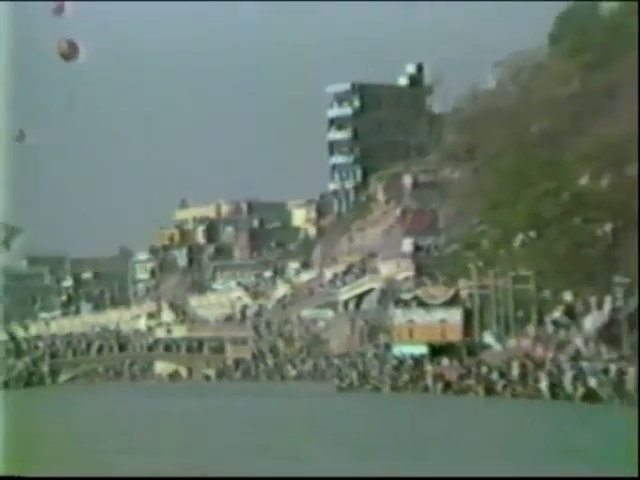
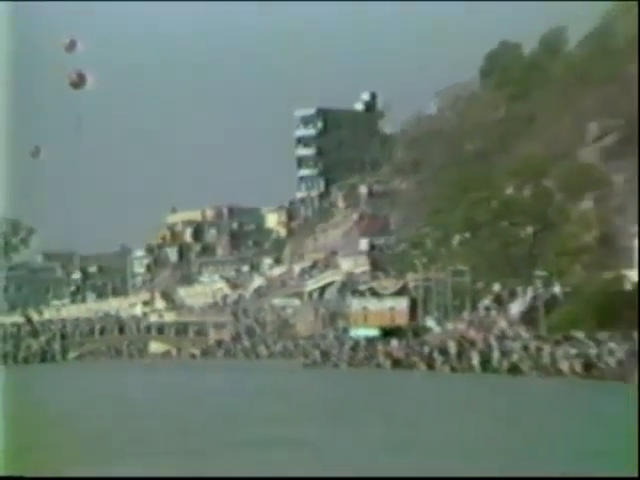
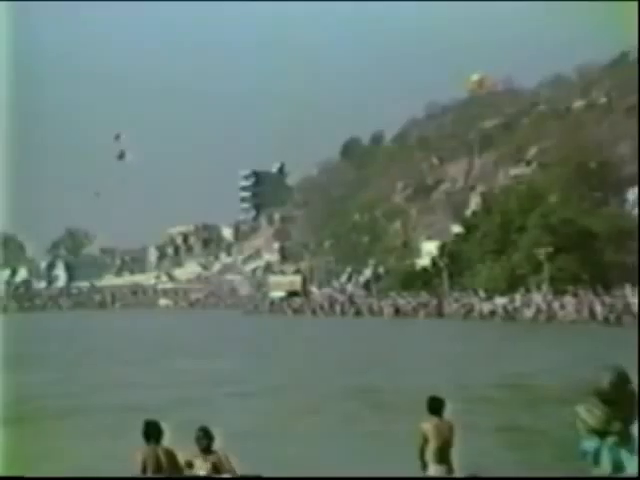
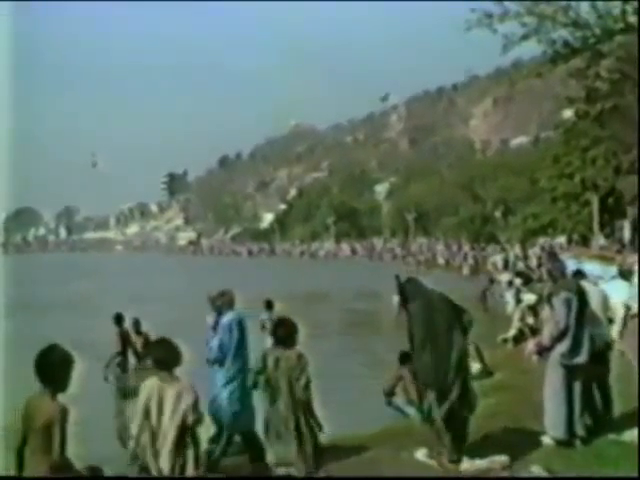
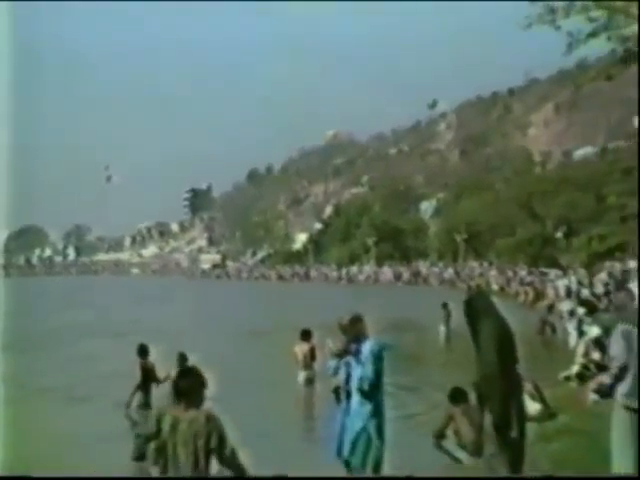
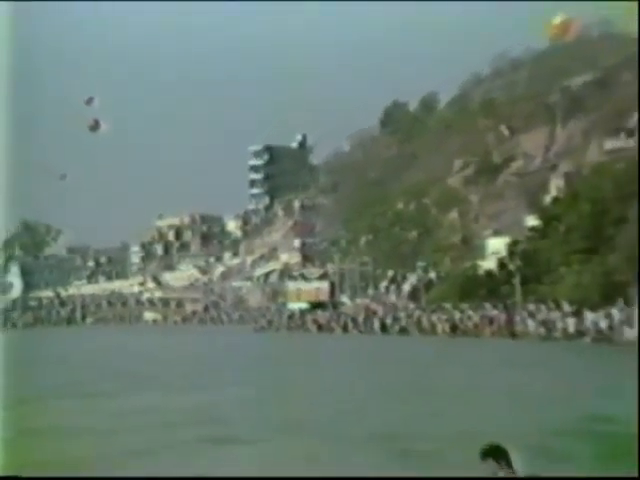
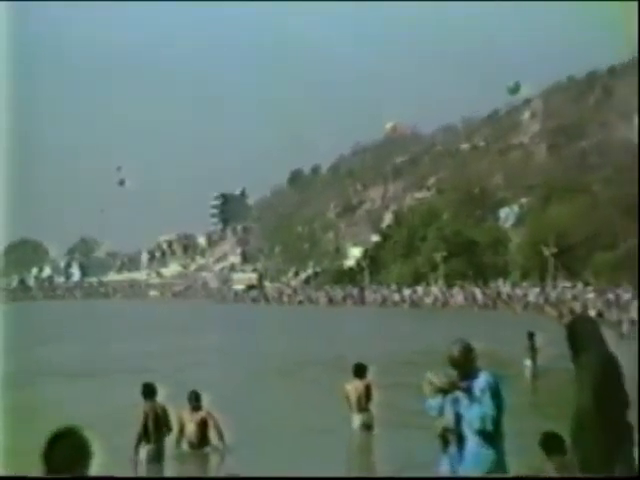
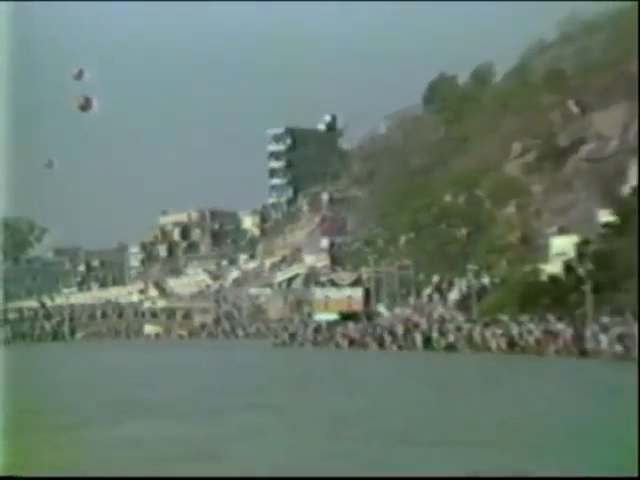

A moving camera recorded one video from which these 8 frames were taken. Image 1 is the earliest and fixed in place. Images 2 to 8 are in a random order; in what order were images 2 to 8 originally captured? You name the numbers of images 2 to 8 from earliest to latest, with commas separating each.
2, 8, 6, 3, 7, 5, 4
